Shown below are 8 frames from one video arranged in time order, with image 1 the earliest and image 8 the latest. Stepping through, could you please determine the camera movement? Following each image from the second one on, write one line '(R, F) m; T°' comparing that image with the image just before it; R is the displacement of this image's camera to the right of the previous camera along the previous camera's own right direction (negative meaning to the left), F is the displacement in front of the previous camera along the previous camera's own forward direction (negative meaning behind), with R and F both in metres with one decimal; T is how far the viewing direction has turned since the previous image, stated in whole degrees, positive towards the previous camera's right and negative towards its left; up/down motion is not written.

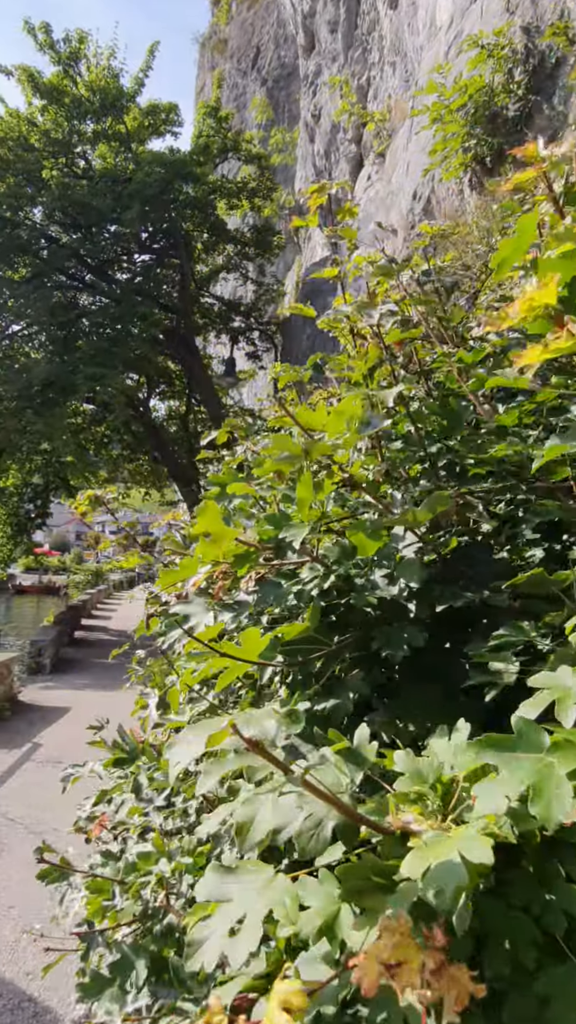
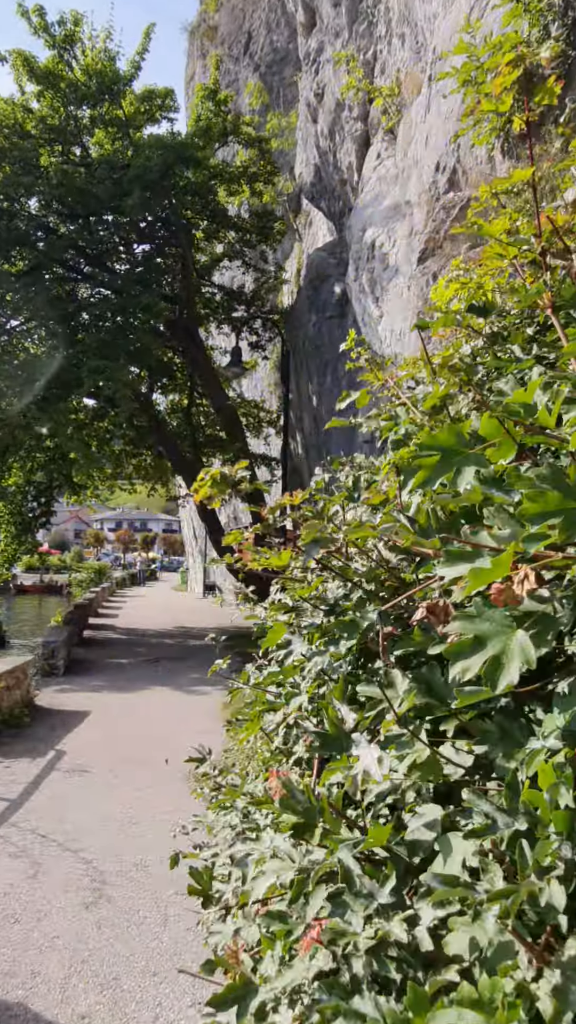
(-0.3, +0.3) m; 0°
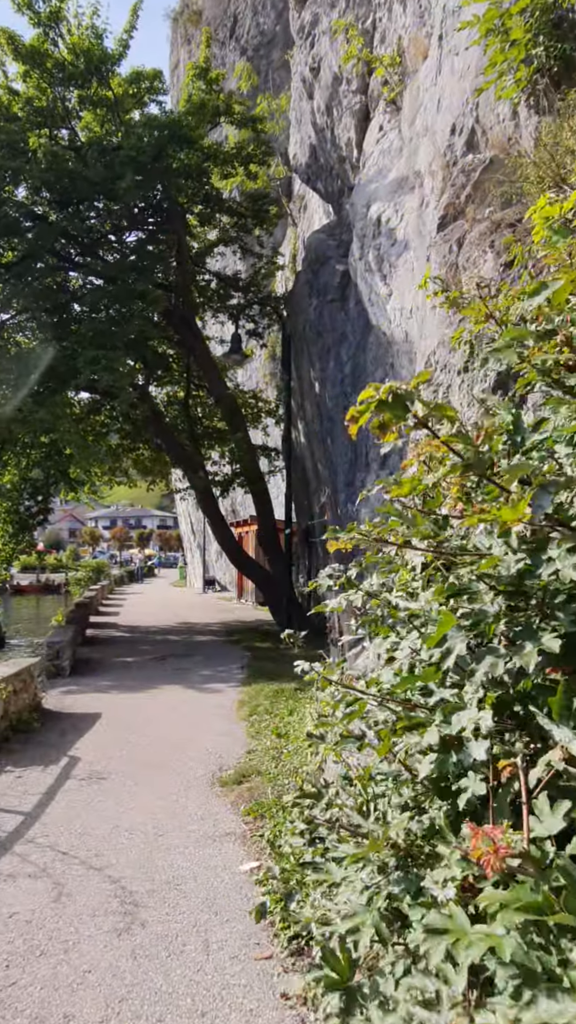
(-0.2, +0.4) m; 0°
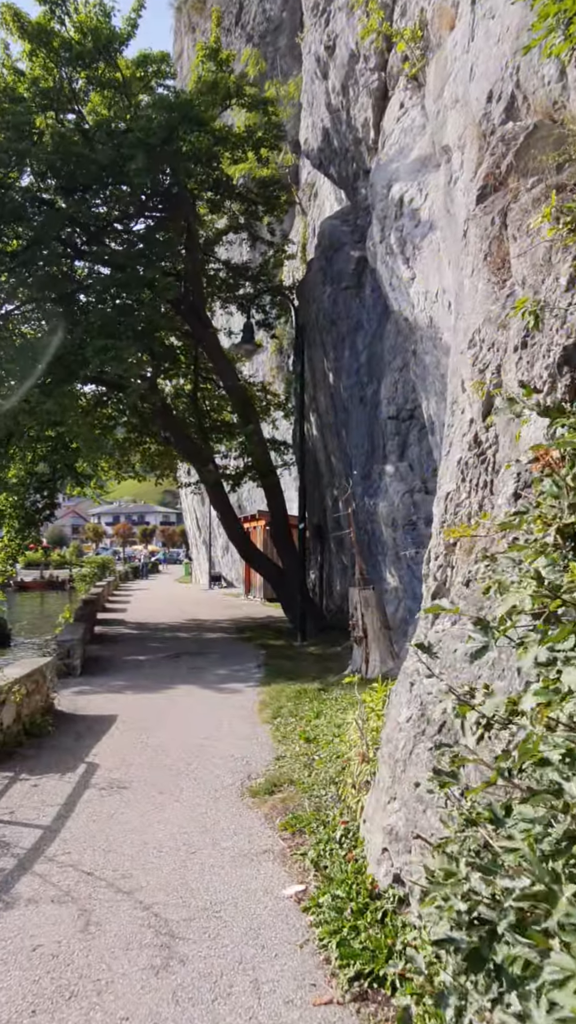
(-0.2, +0.4) m; 0°
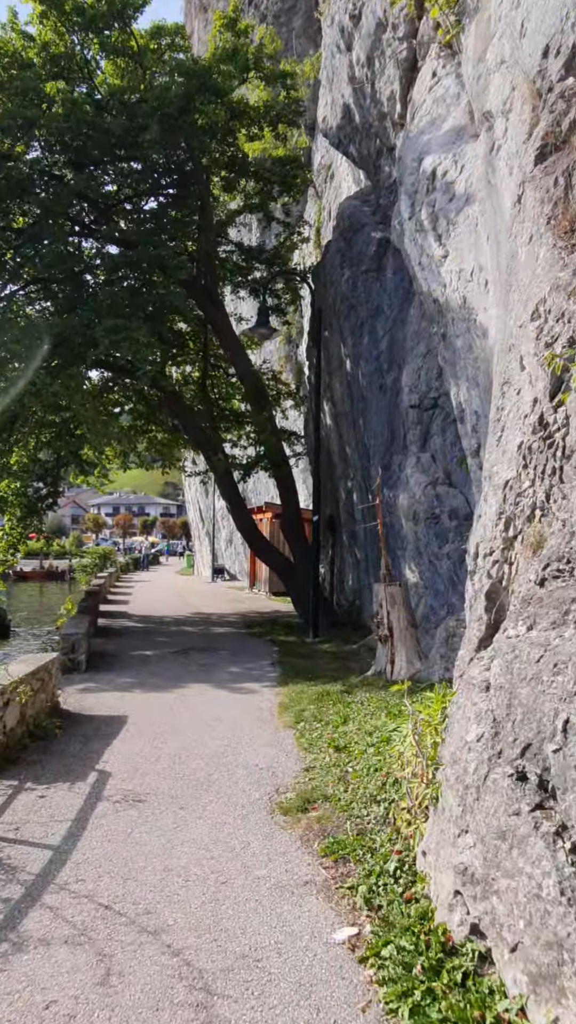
(-0.3, +0.5) m; 0°
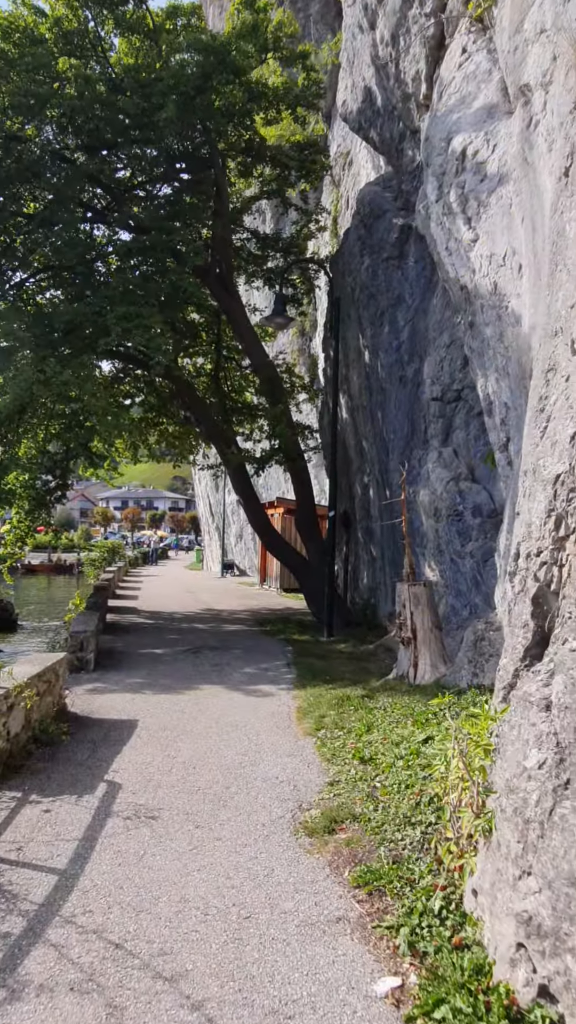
(-0.1, +0.4) m; -1°
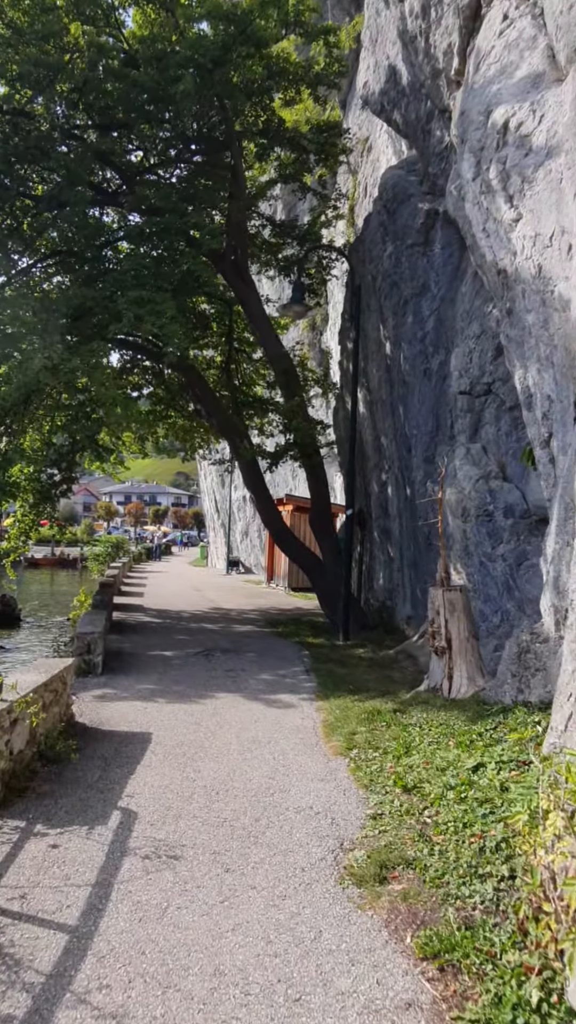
(-0.2, +0.6) m; 0°
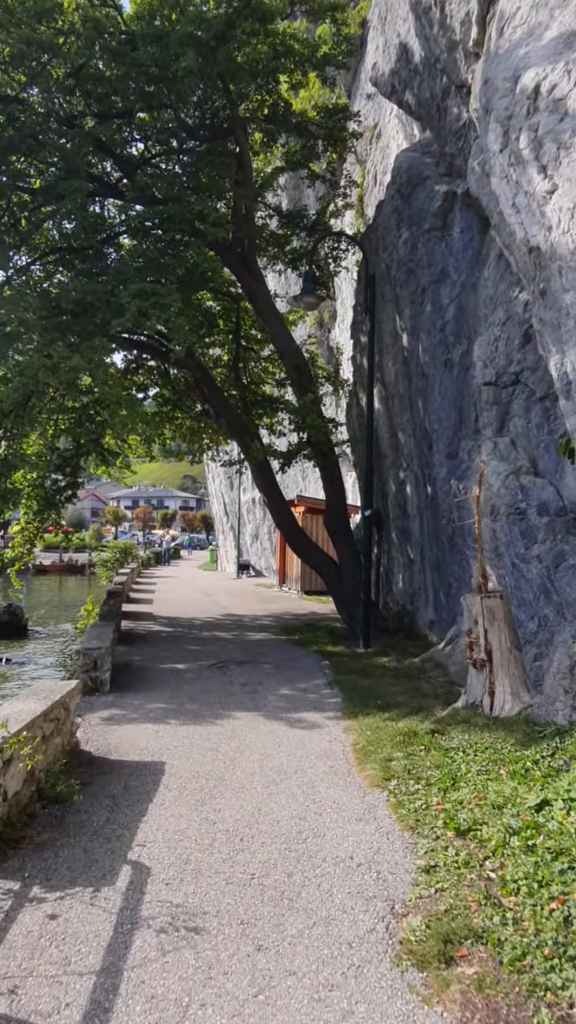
(-0.1, +0.6) m; -1°
